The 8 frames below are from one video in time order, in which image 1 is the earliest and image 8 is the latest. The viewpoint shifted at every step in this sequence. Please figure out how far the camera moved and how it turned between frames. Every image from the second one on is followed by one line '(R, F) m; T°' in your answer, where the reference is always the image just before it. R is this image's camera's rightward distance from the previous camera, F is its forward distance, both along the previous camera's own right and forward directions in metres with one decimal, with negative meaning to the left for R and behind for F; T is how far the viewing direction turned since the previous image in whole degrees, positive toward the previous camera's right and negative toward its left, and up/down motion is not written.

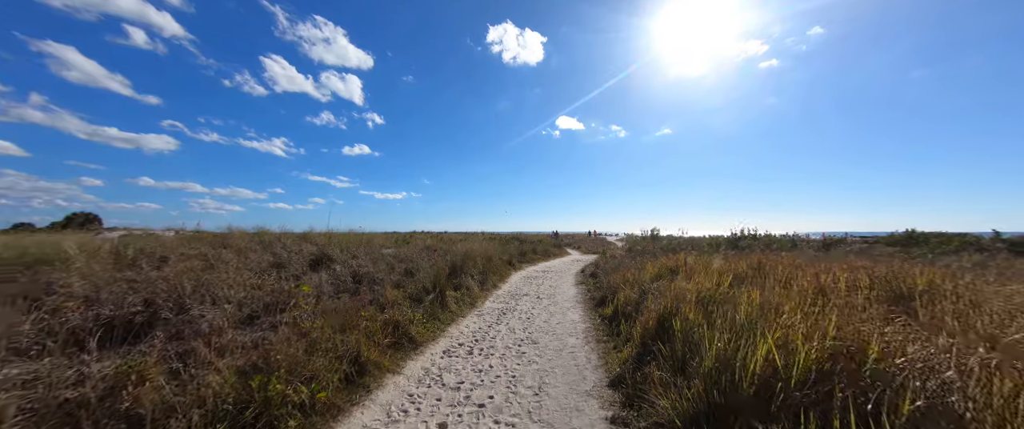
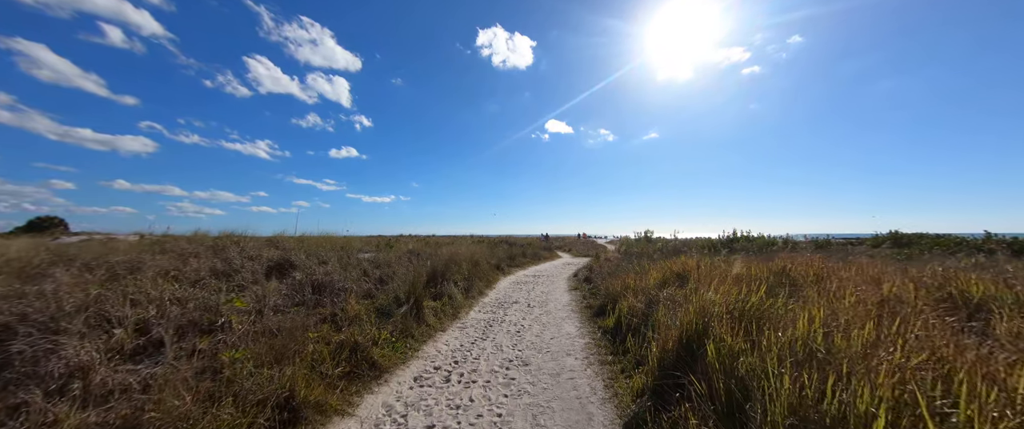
(+0.1, +0.9) m; +2°
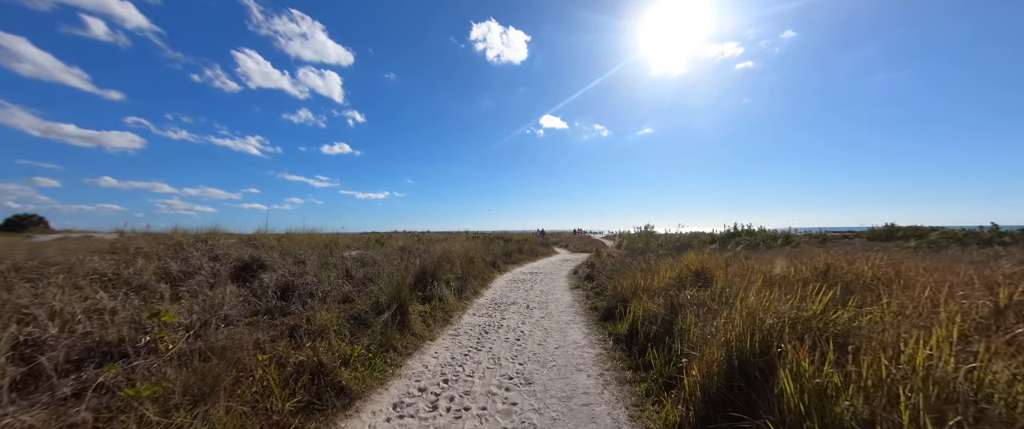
(-0.1, +0.8) m; +1°
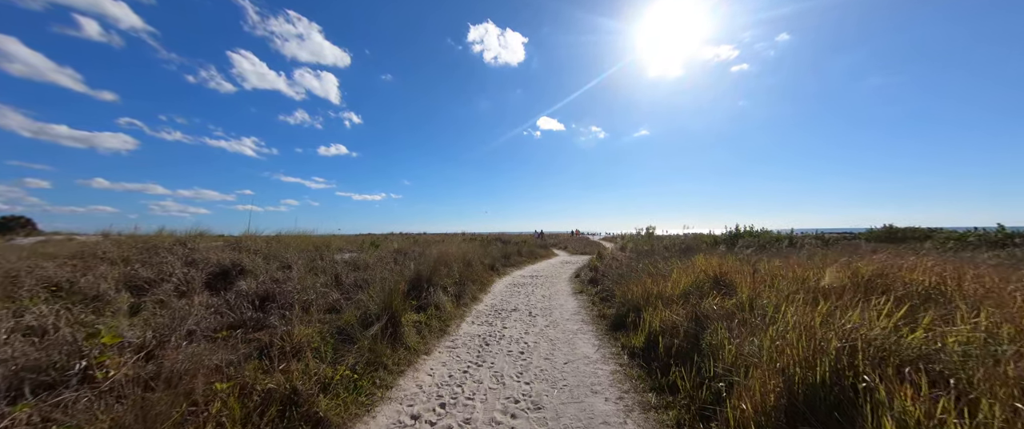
(-0.1, +0.5) m; +1°
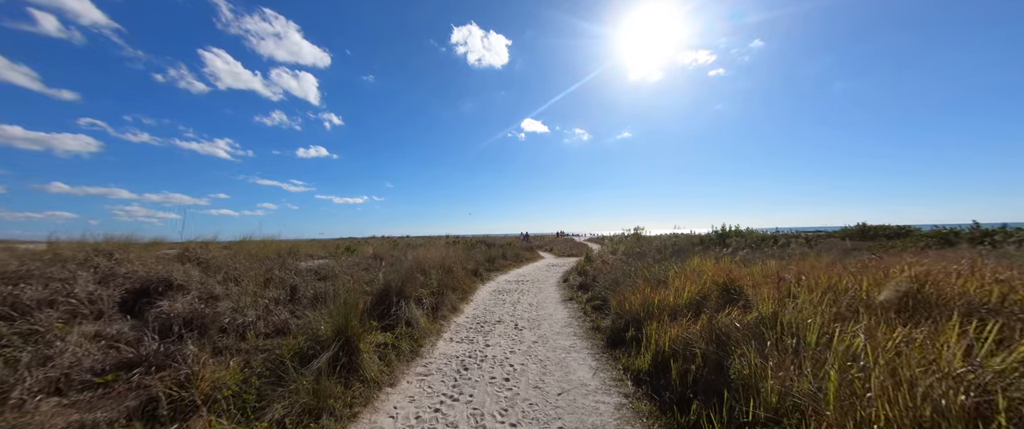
(+0.1, +0.8) m; +3°
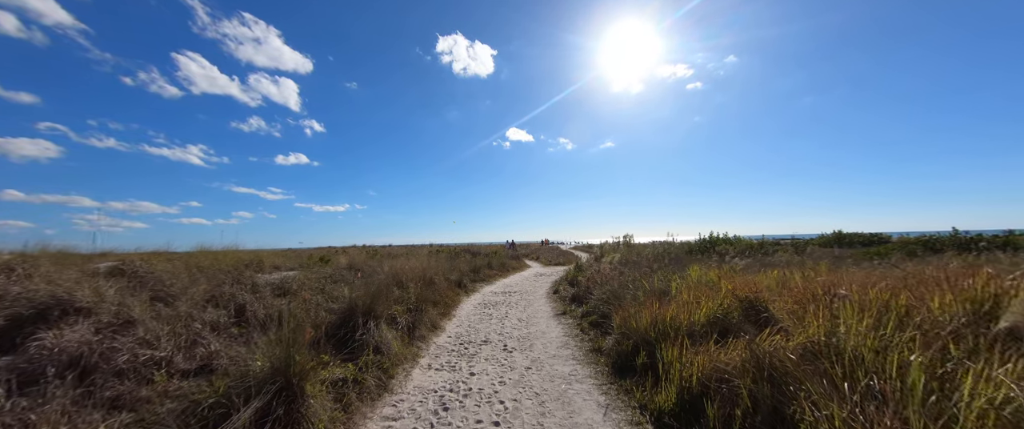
(-0.1, +0.8) m; +3°
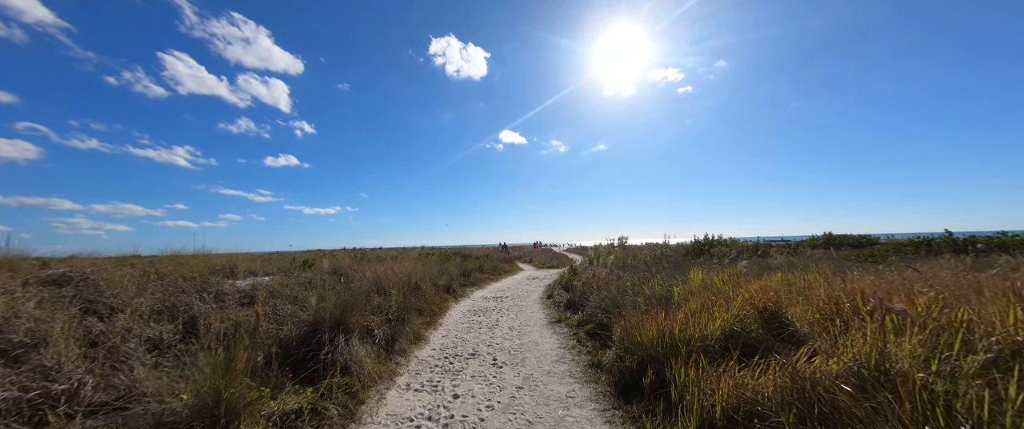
(+0.1, +0.6) m; +1°
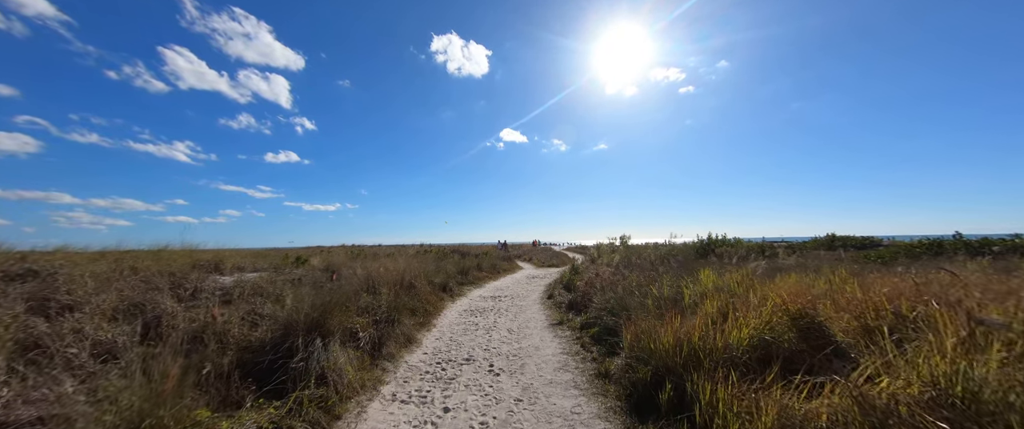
(0.0, +0.5) m; 0°
